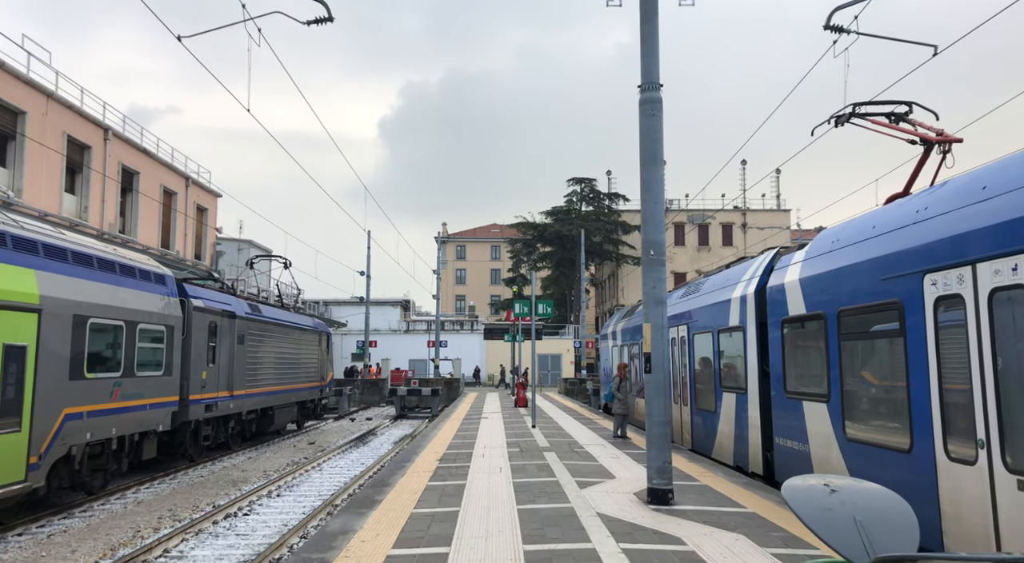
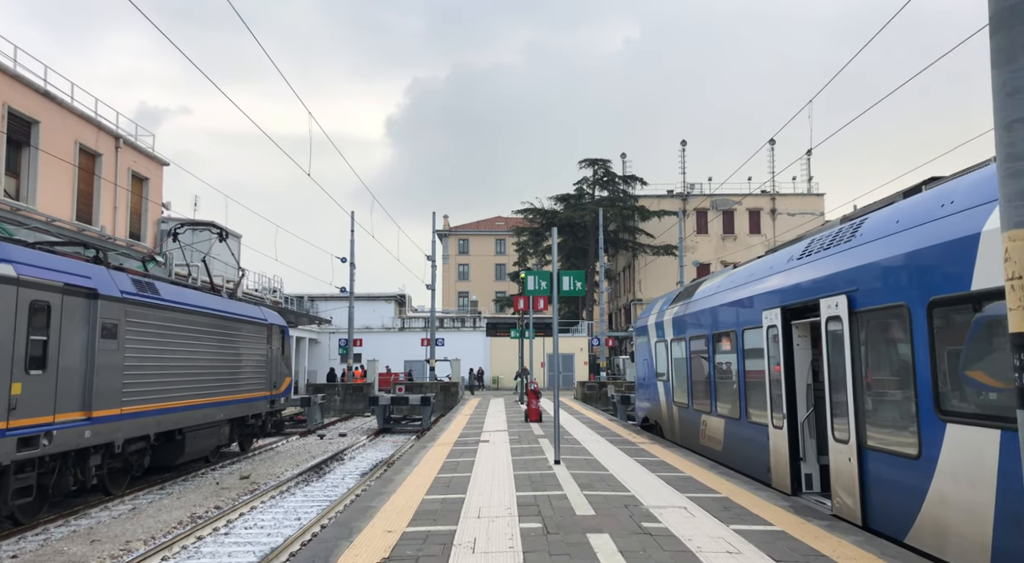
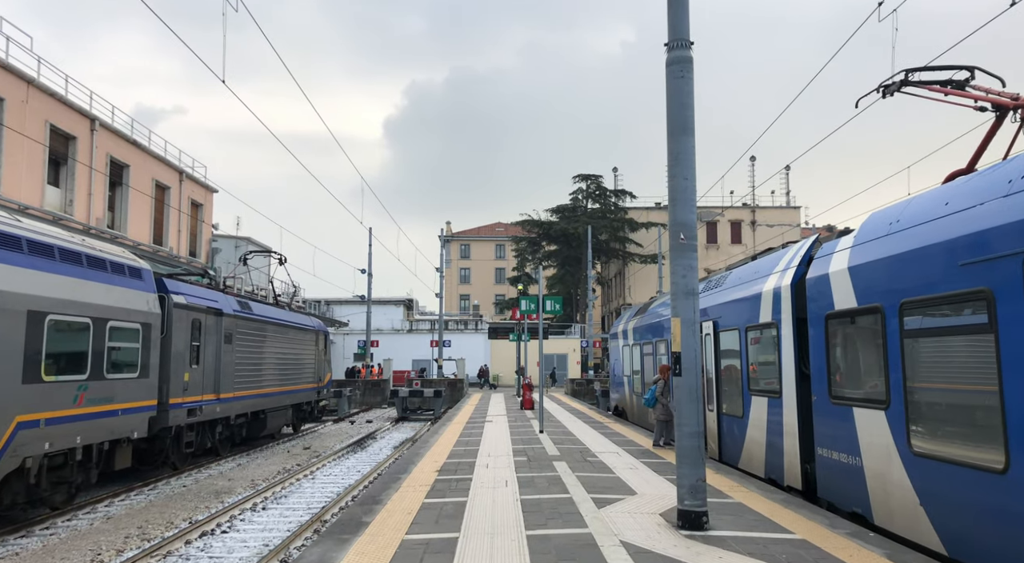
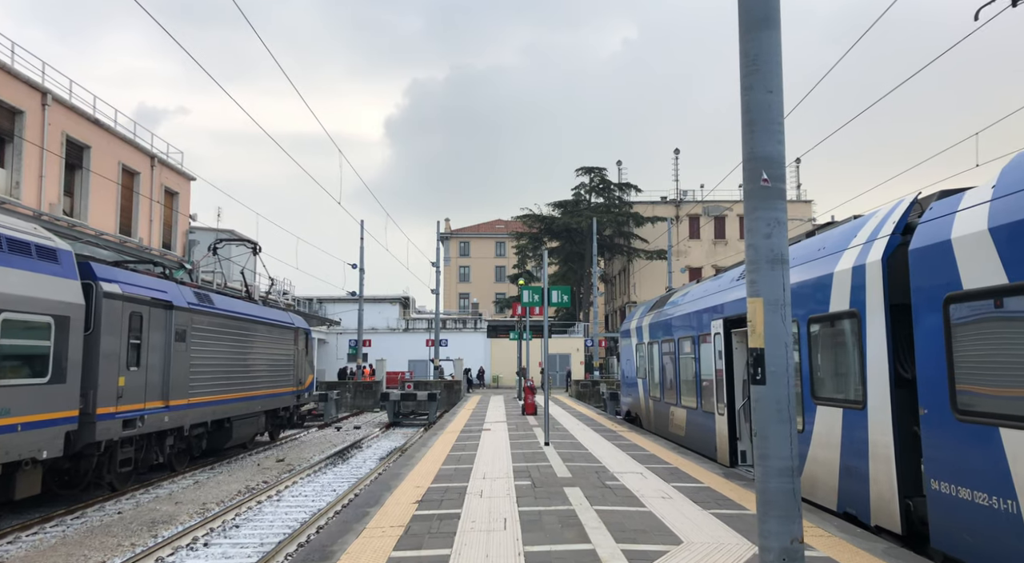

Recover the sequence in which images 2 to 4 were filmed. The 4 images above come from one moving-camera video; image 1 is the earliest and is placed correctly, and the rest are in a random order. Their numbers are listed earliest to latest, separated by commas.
3, 4, 2
